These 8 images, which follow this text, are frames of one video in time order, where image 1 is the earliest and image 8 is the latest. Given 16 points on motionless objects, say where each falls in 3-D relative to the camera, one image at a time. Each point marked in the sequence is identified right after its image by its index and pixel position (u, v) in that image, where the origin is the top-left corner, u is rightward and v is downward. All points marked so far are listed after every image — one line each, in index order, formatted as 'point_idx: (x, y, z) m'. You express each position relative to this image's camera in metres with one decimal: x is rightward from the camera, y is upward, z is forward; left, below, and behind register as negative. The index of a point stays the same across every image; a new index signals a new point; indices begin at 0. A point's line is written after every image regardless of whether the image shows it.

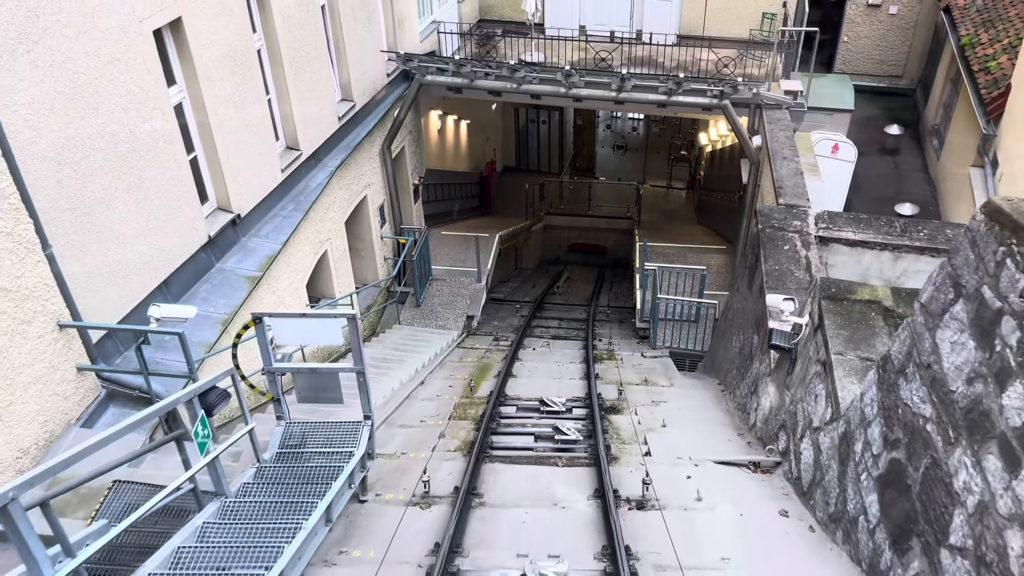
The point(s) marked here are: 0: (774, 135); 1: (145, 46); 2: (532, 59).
0: (+3.0, +1.7, +8.7) m
1: (-2.6, +1.7, +5.5) m
2: (+0.3, +3.2, +10.5) m
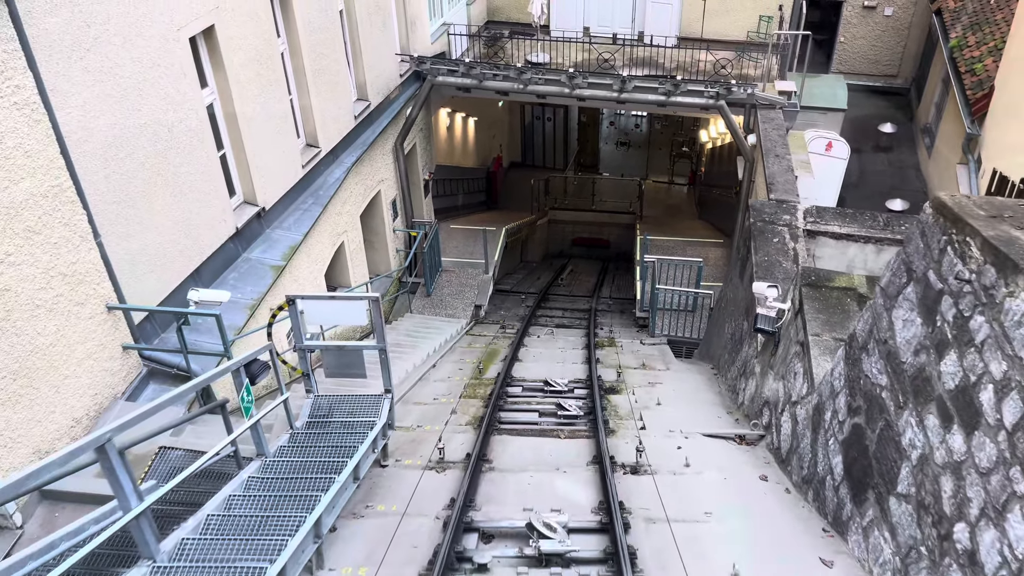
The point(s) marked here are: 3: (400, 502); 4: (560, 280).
0: (+3.0, +1.8, +9.1) m
1: (-2.6, +1.9, +6.0) m
2: (+0.4, +3.3, +11.0) m
3: (-0.6, -1.2, +4.3) m
4: (+0.8, +0.1, +13.1) m
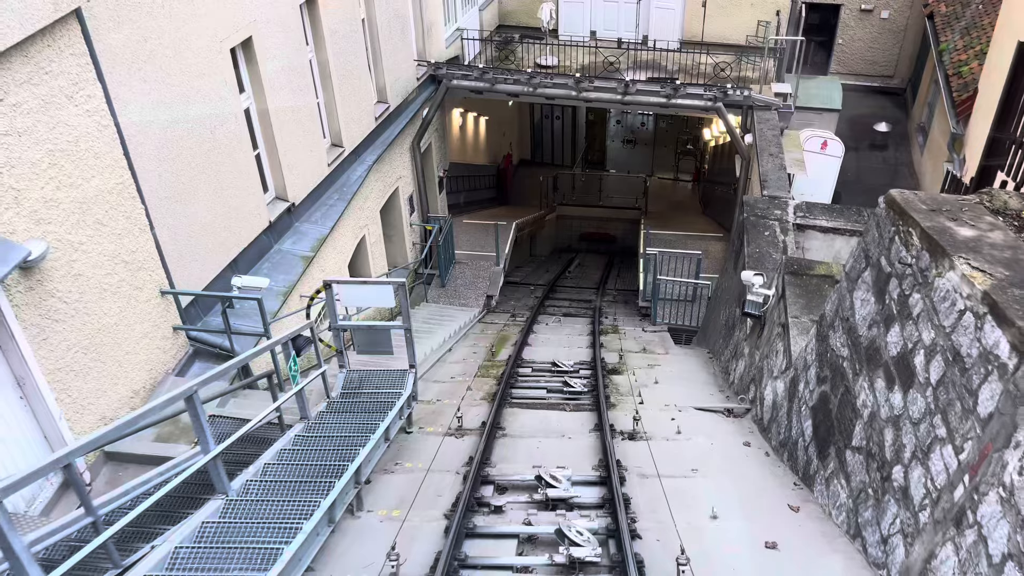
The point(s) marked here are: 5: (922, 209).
0: (+3.2, +1.9, +9.6) m
1: (-2.5, +2.0, +6.6) m
2: (+0.5, +3.4, +11.6) m
3: (-0.6, -1.1, +4.9) m
4: (+1.0, +0.3, +13.6) m
5: (+2.0, +0.4, +3.7) m
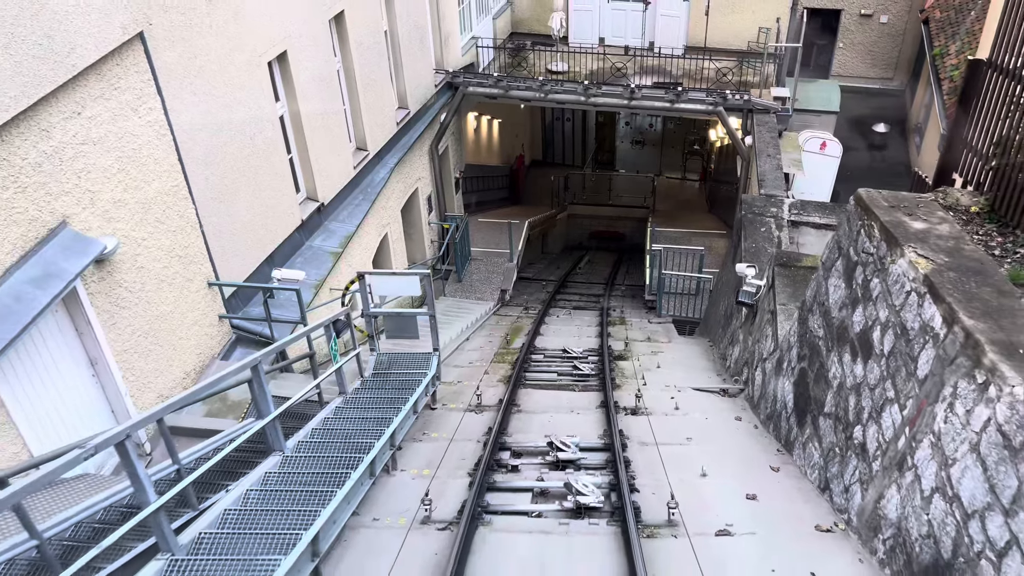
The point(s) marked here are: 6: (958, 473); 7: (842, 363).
0: (+3.3, +2.0, +10.2) m
1: (-2.4, +2.0, +7.2) m
2: (+0.7, +3.5, +12.1) m
3: (-0.5, -1.0, +5.5) m
4: (+1.2, +0.3, +14.2) m
5: (+2.1, +0.5, +4.3) m
6: (+1.7, -0.7, +3.0) m
7: (+1.9, -0.4, +4.3) m
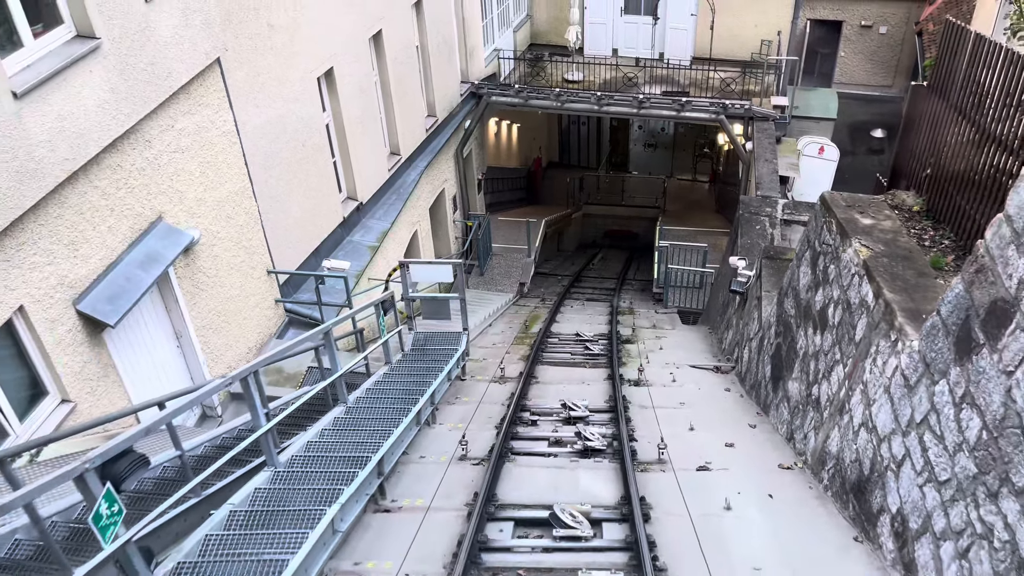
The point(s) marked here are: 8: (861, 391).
0: (+3.6, +2.1, +11.1) m
1: (-2.1, +2.1, +8.2) m
2: (+1.1, +3.6, +13.1) m
3: (-0.3, -0.9, +6.5) m
4: (+1.6, +0.4, +15.1) m
5: (+2.2, +0.6, +5.2) m
6: (+1.9, -0.6, +3.9) m
7: (+2.0, -0.3, +5.2) m
8: (+1.9, -0.6, +4.1) m
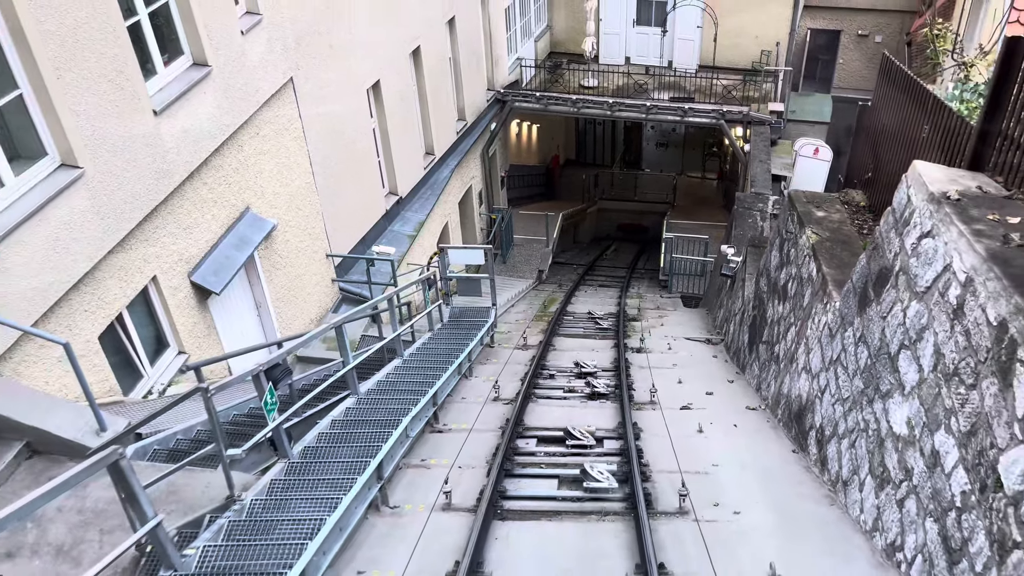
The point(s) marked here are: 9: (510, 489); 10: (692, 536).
0: (+3.9, +2.3, +12.3) m
1: (-1.9, +2.4, +9.5) m
2: (+1.4, +3.8, +14.3) m
3: (-0.1, -0.7, +7.8) m
4: (+2.0, +0.7, +16.4) m
5: (+2.4, +0.7, +6.4) m
6: (+2.0, -0.4, +5.1) m
7: (+2.2, -0.2, +6.5) m
8: (+2.1, -0.4, +5.4) m
9: (0.0, -1.2, +4.5) m
10: (+0.9, -1.2, +3.9) m
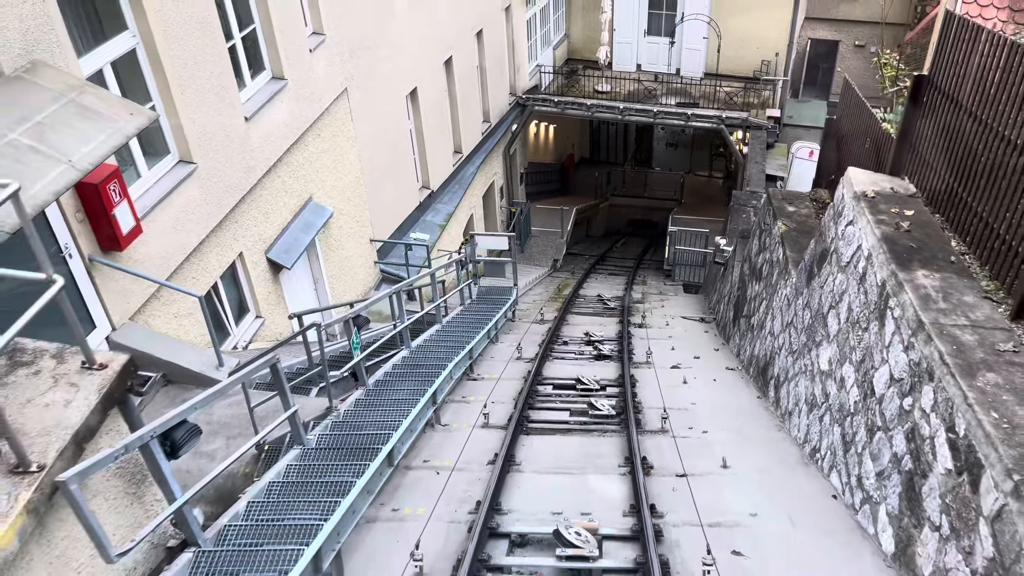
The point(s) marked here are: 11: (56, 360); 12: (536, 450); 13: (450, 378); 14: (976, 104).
0: (+4.3, +2.5, +13.5) m
1: (-1.6, +2.6, +10.8) m
2: (+1.8, +4.0, +15.6) m
3: (+0.1, -0.5, +9.1) m
4: (+2.4, +0.9, +17.6) m
5: (+2.7, +0.9, +7.7) m
6: (+2.2, -0.3, +6.4) m
7: (+2.4, 0.0, +7.8) m
8: (+2.3, -0.2, +6.6) m
9: (+0.2, -1.0, +5.8) m
10: (+1.1, -1.1, +5.2) m
11: (-1.7, -0.3, +2.9) m
12: (+0.2, -1.1, +5.2) m
13: (-0.5, -0.7, +6.2) m
14: (+2.8, +1.1, +4.6) m
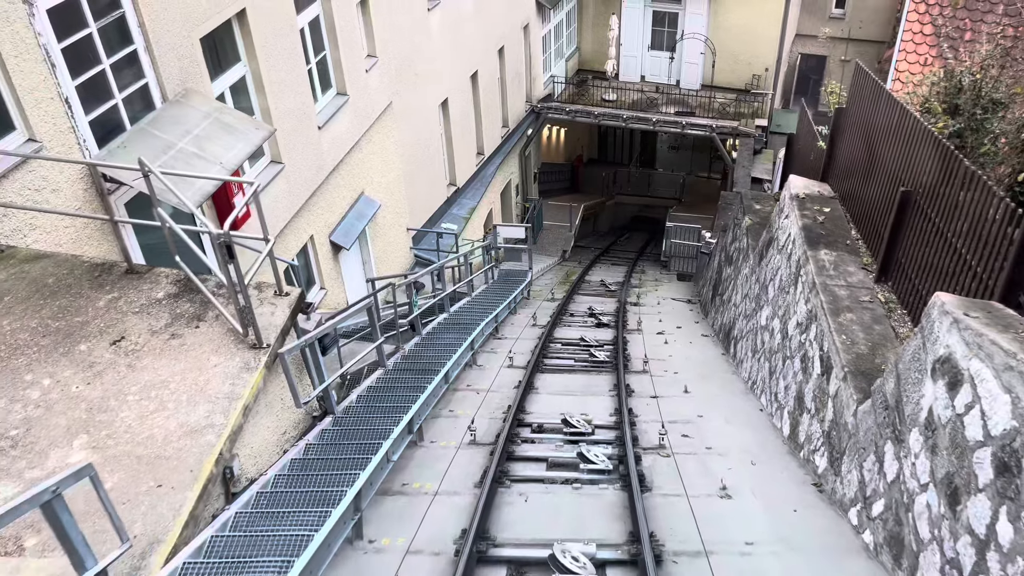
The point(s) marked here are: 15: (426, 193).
0: (+4.6, +2.7, +15.2) m
1: (-1.3, +2.9, +12.6) m
2: (+2.2, +4.3, +17.3) m
3: (+0.4, -0.3, +10.8) m
4: (+2.7, +1.2, +19.4) m
5: (+2.9, +1.1, +9.4) m
6: (+2.4, -0.1, +8.2) m
7: (+2.6, +0.2, +9.5) m
8: (+2.5, 0.0, +8.4) m
9: (+0.3, -0.7, +7.6) m
10: (+1.2, -0.8, +6.9) m
11: (-1.6, 0.0, +4.7) m
12: (+0.3, -0.9, +6.9) m
13: (-0.3, -0.5, +8.0) m
14: (+3.0, +1.3, +6.3) m
15: (-1.4, +1.6, +12.6) m
